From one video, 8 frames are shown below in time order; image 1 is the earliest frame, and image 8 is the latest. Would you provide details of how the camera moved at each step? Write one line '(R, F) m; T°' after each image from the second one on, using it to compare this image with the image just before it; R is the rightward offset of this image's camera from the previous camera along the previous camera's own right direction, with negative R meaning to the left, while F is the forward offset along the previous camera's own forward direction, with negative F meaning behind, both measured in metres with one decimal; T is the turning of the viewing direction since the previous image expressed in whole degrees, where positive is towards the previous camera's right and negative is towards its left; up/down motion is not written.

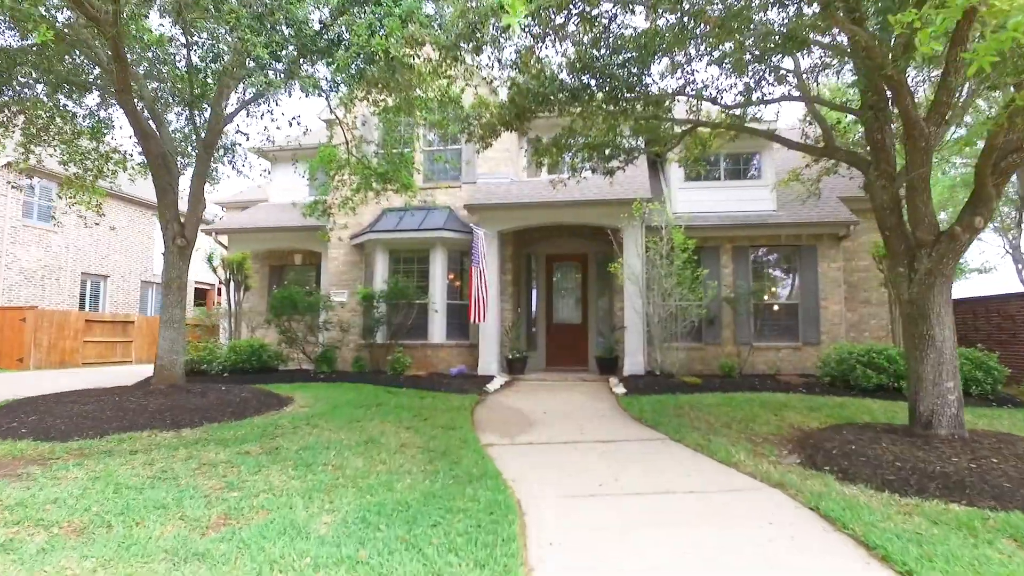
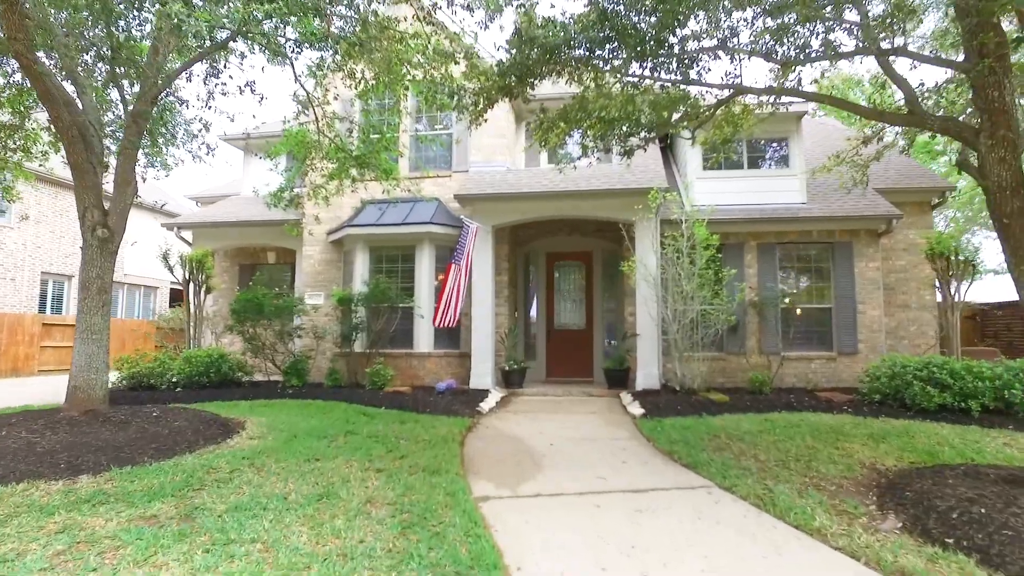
(-0.1, +1.4) m; +1°
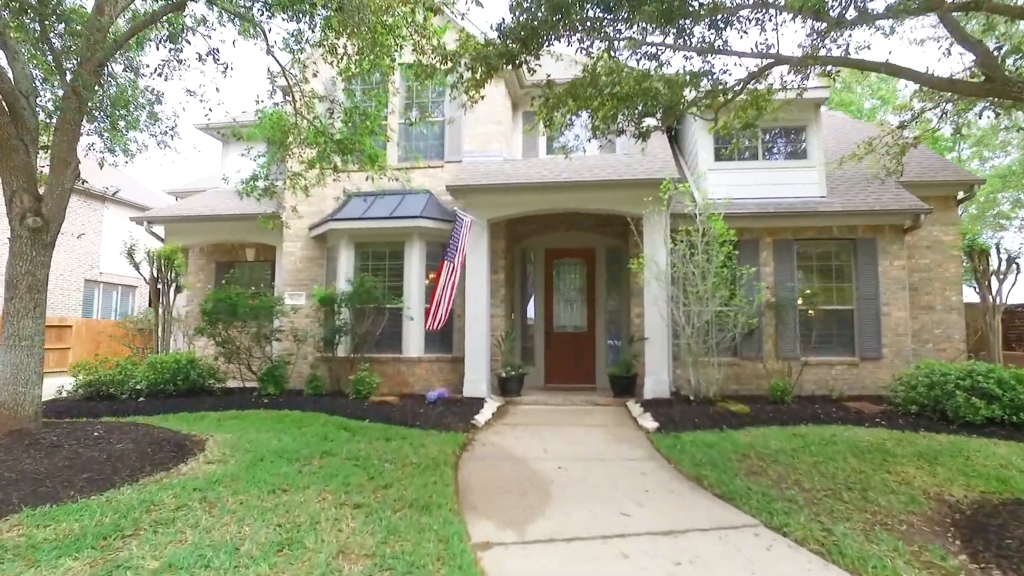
(-0.1, +0.8) m; +1°
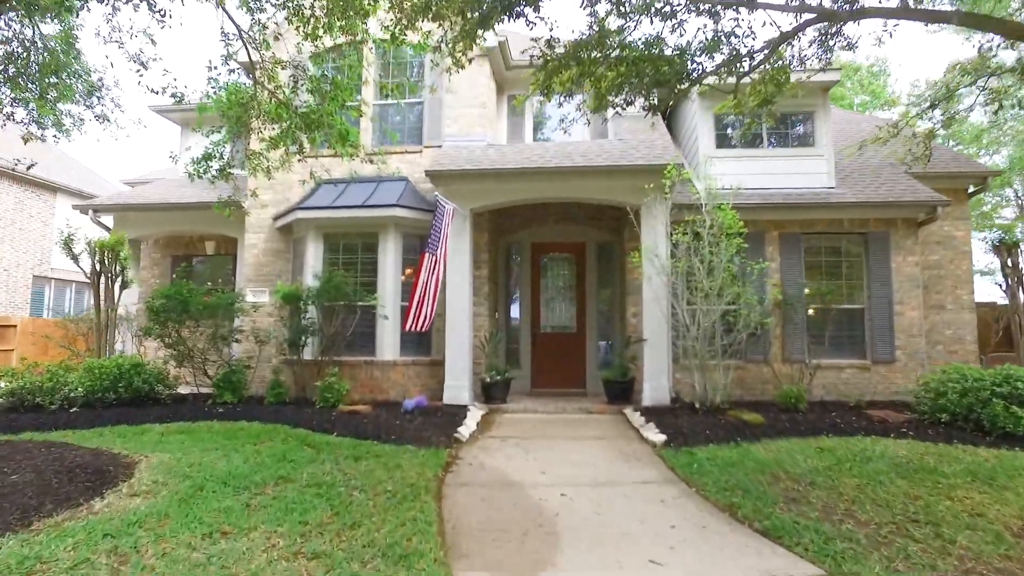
(-0.1, +0.9) m; +2°
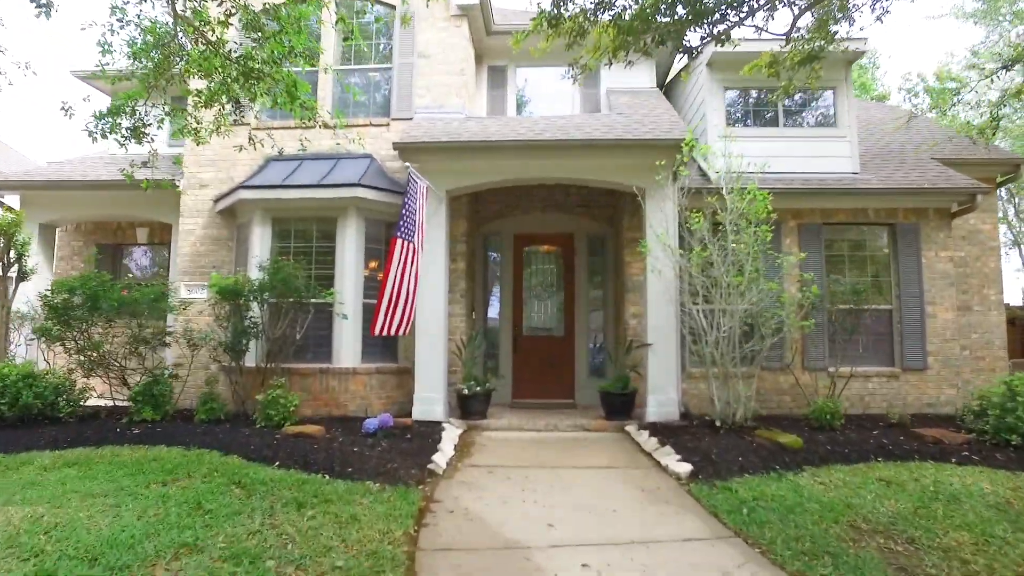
(-0.2, +1.3) m; +3°
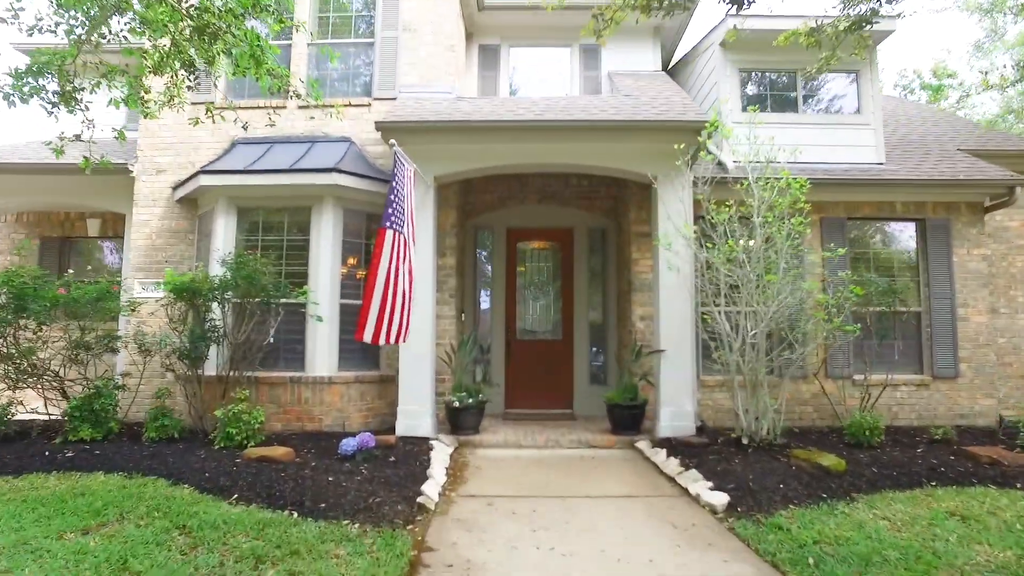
(-0.2, +0.8) m; +2°
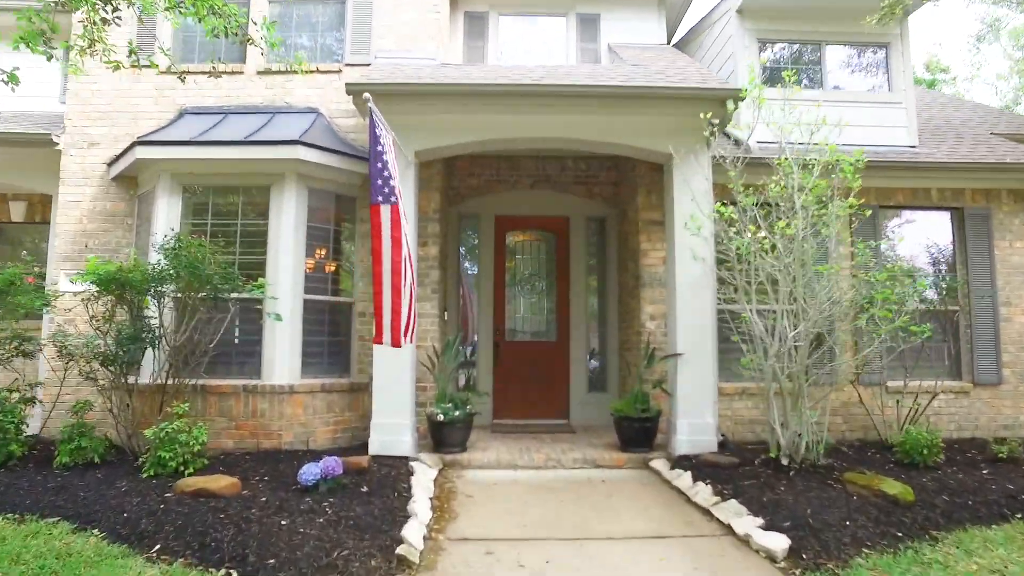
(-0.2, +1.0) m; +2°
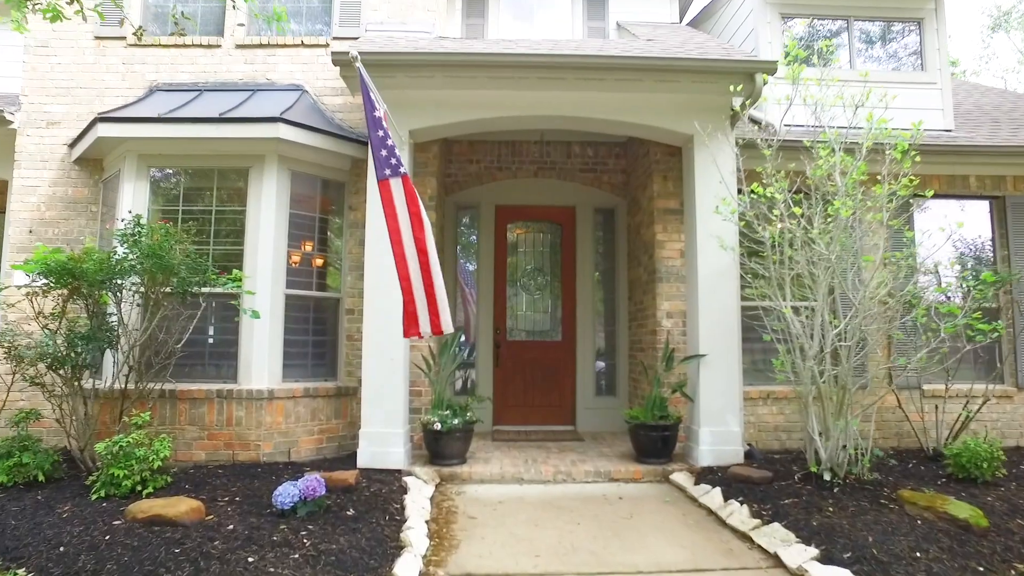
(-0.1, +0.6) m; +1°
